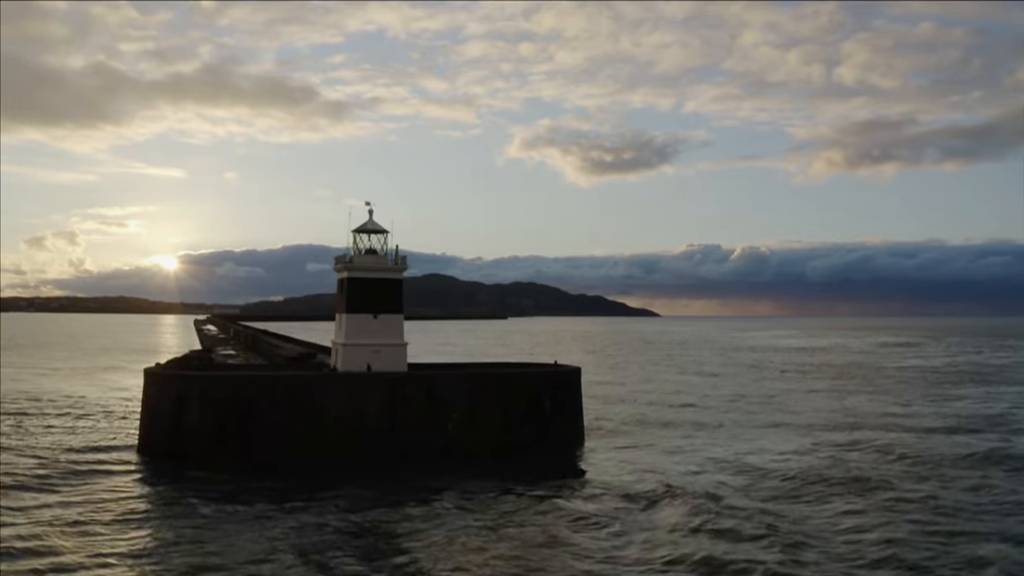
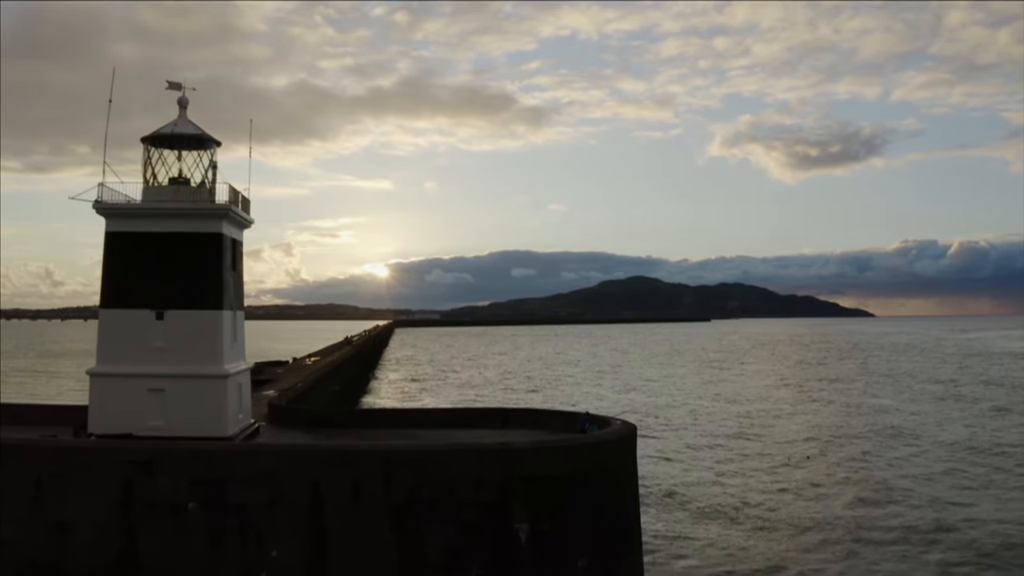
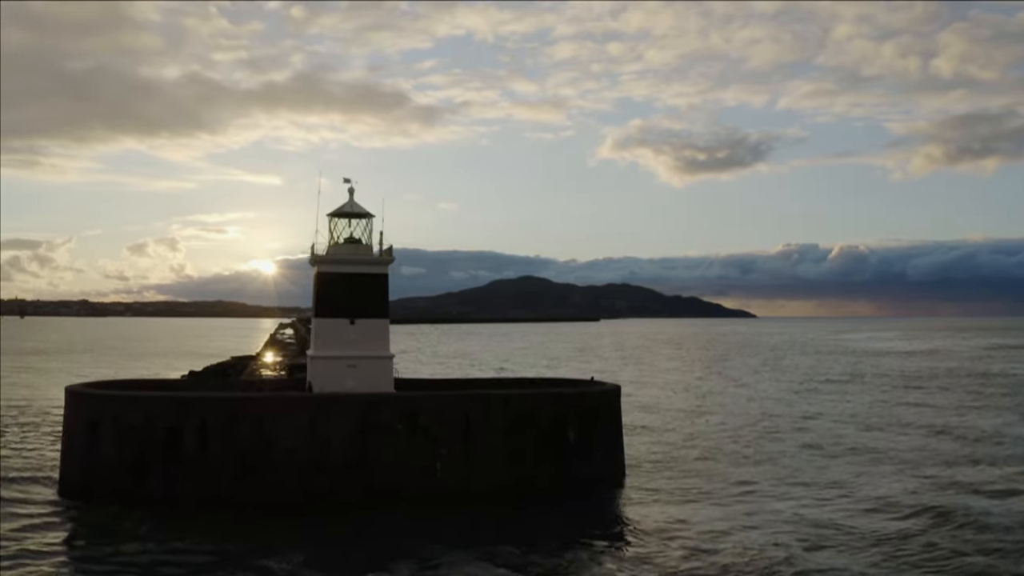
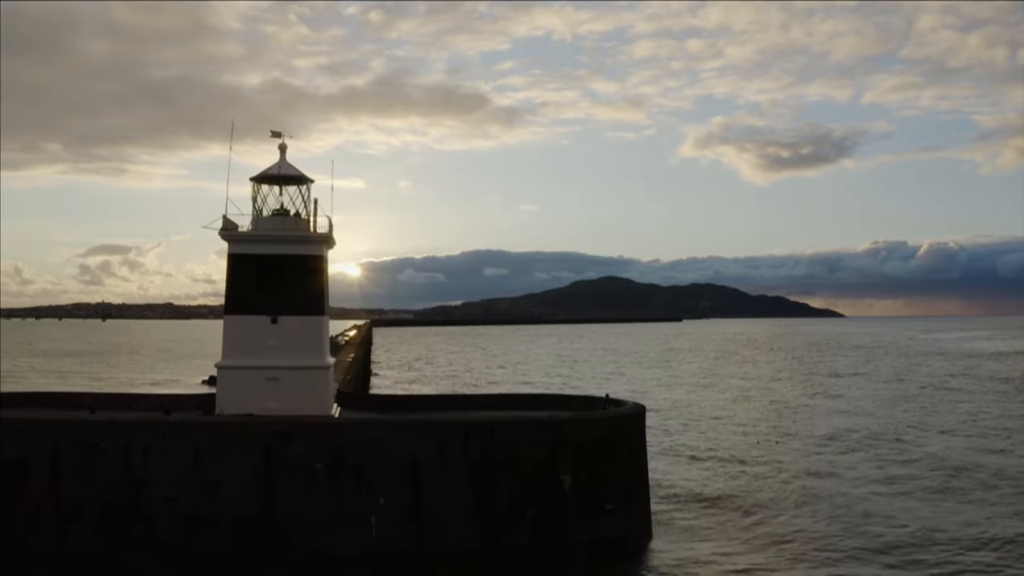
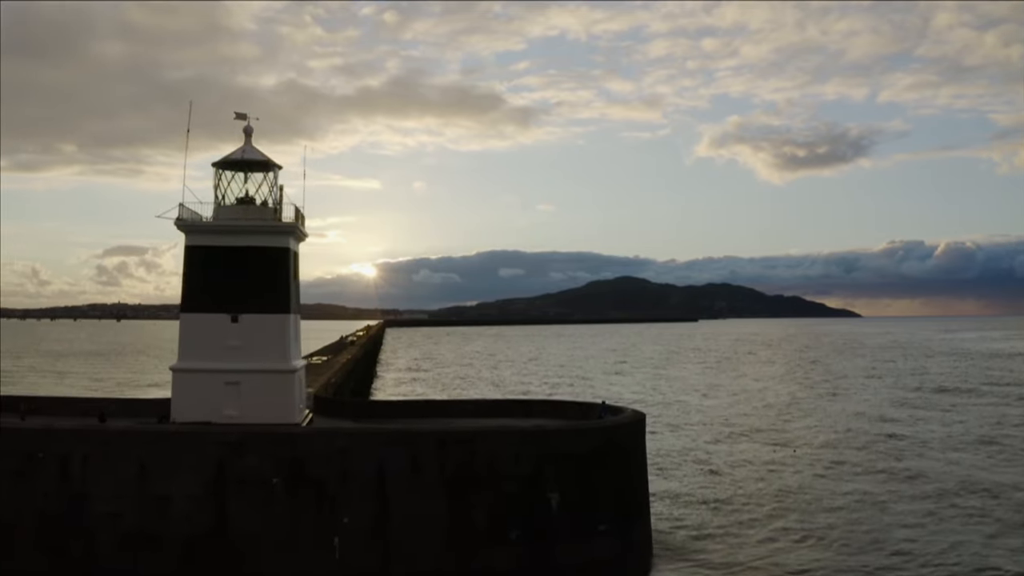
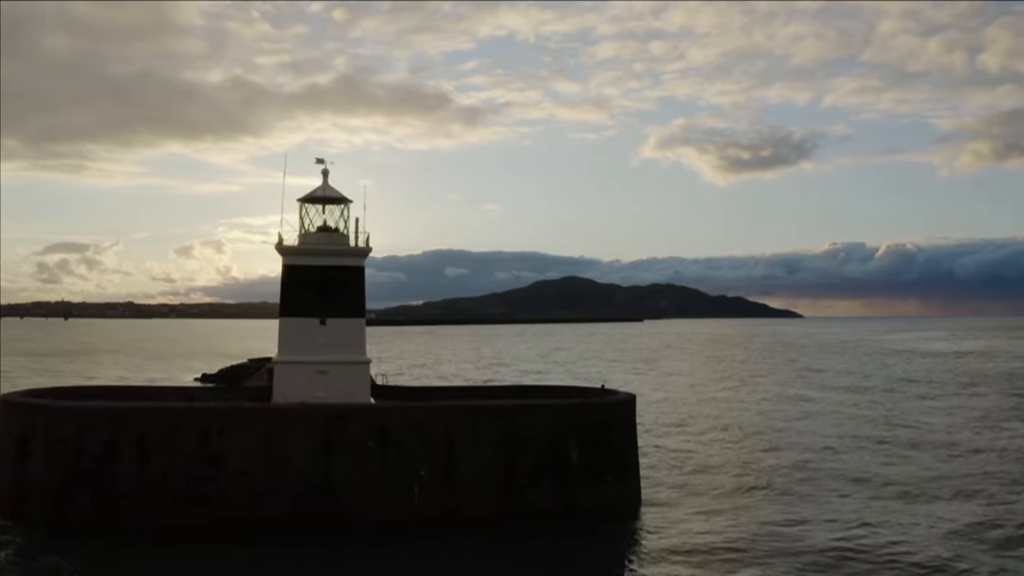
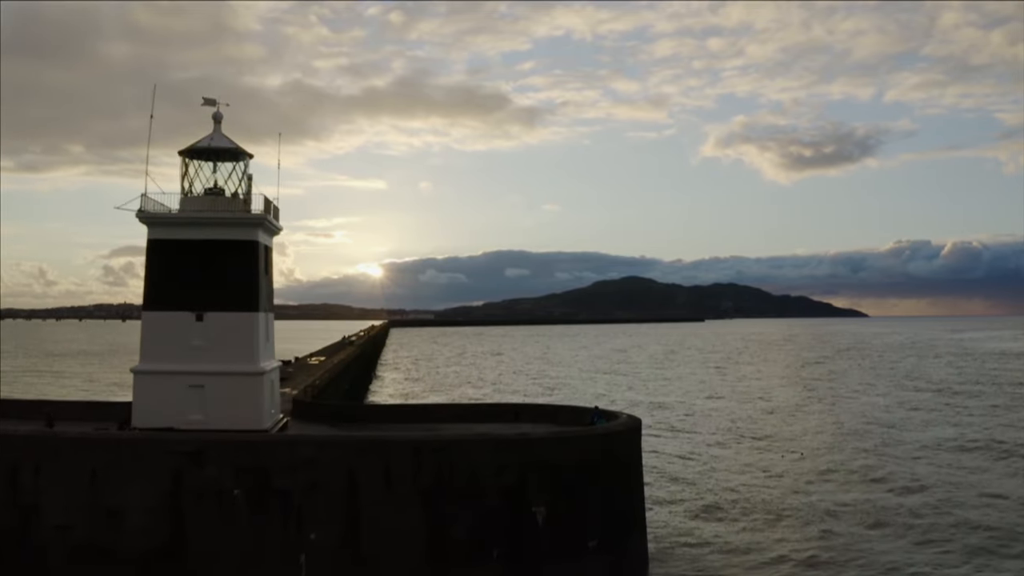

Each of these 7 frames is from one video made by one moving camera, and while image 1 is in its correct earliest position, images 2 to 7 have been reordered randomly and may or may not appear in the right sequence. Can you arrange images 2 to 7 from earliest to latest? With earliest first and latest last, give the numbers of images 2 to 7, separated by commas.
3, 6, 4, 5, 7, 2
